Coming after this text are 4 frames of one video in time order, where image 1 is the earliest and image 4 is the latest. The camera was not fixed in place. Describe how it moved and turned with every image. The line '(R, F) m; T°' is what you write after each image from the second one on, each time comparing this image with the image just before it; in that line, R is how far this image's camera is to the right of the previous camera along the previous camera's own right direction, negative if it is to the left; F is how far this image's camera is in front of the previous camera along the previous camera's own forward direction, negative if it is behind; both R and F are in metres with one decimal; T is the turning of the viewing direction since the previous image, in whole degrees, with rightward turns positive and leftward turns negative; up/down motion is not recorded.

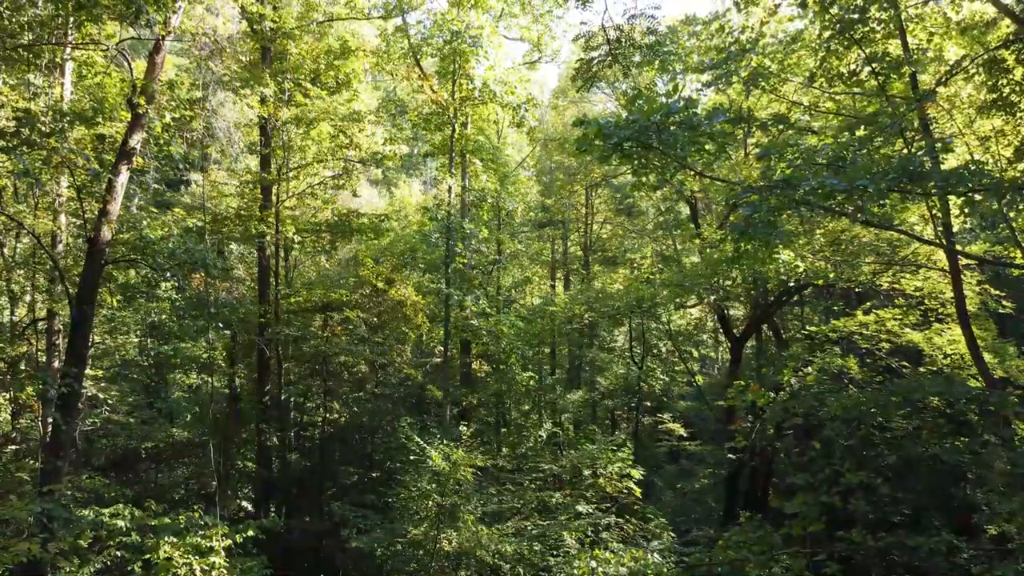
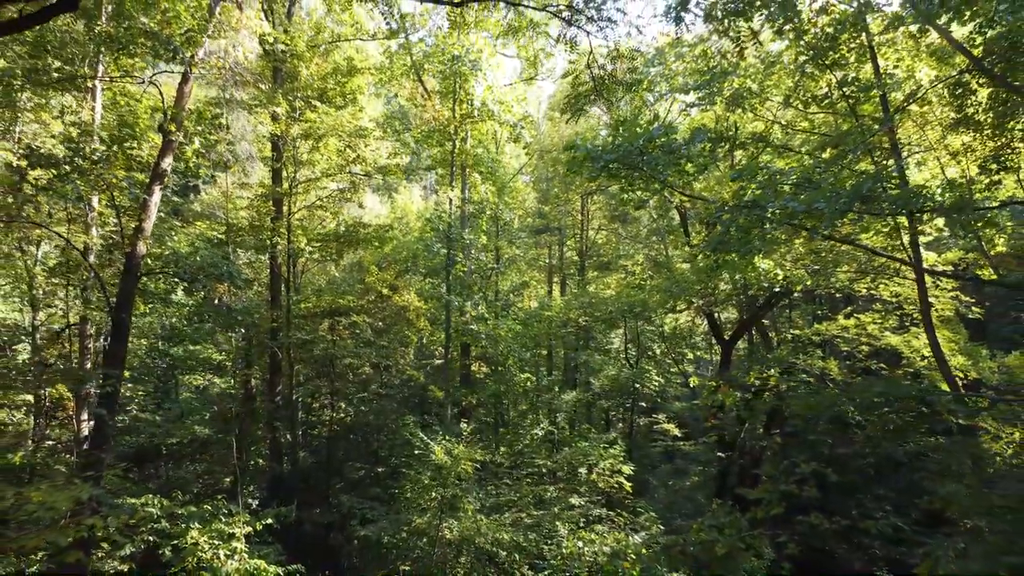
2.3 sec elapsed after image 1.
(0.0, -0.5) m; 0°
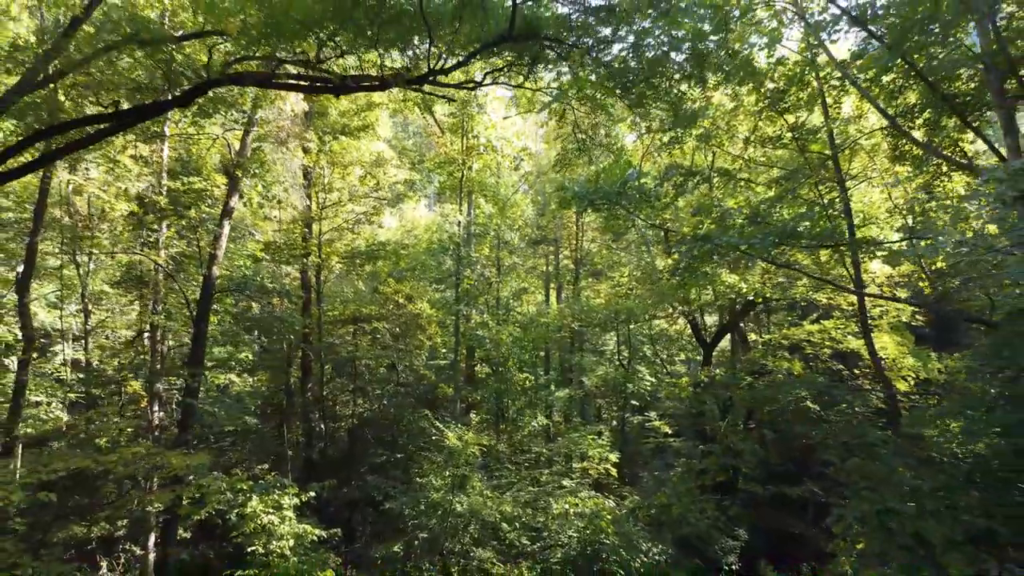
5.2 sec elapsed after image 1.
(0.0, -1.2) m; 0°
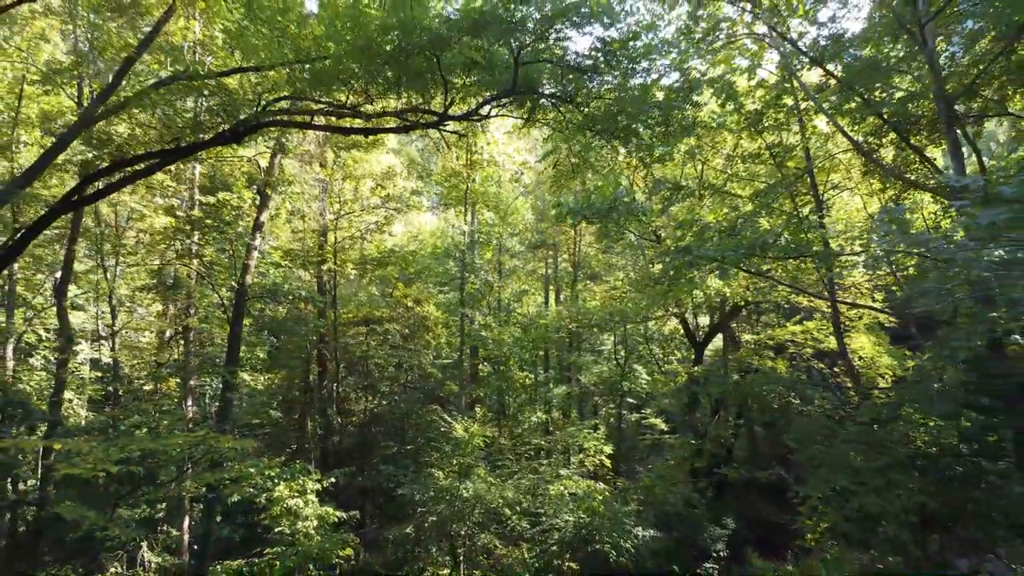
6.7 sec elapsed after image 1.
(0.0, -0.7) m; 0°
